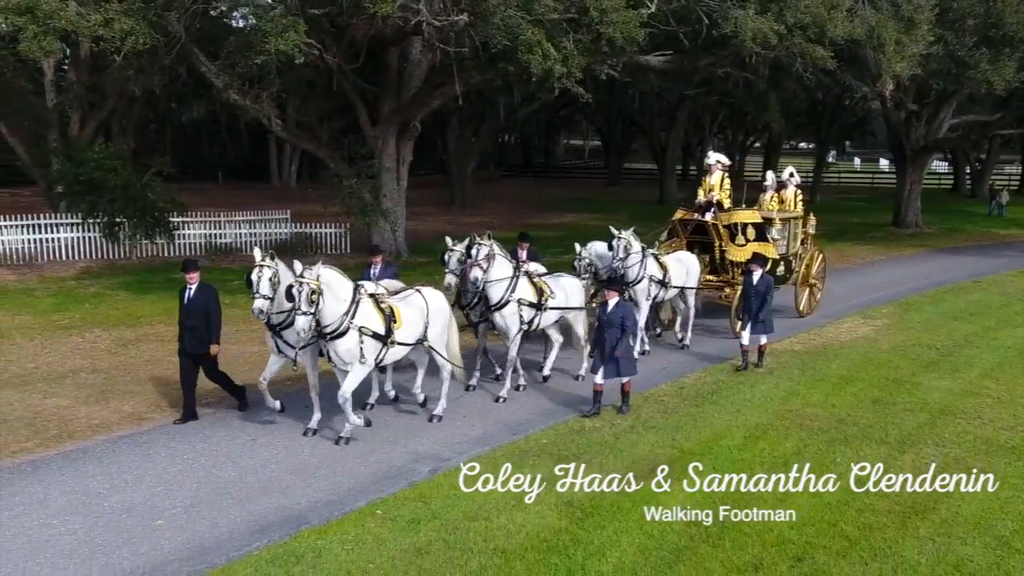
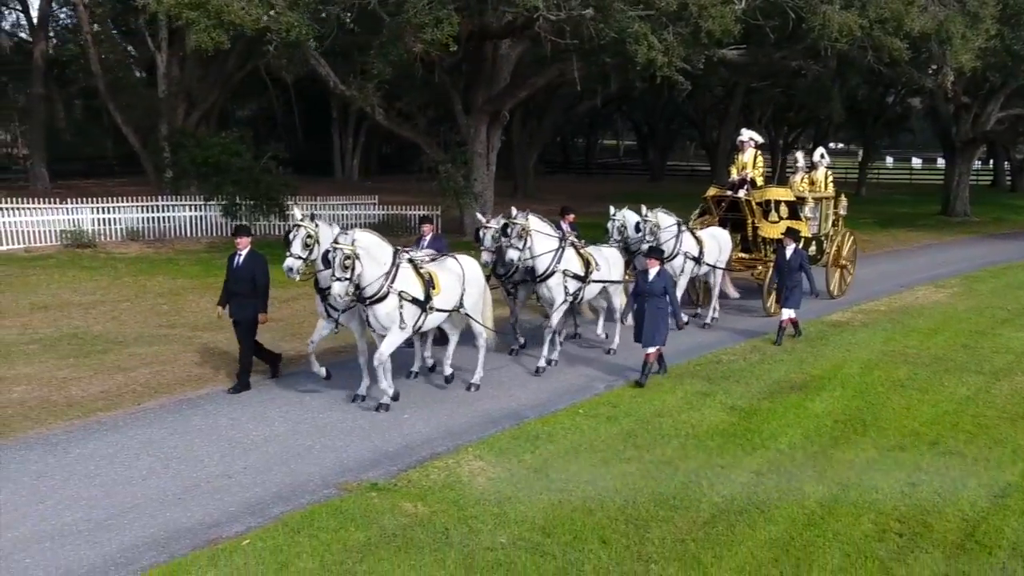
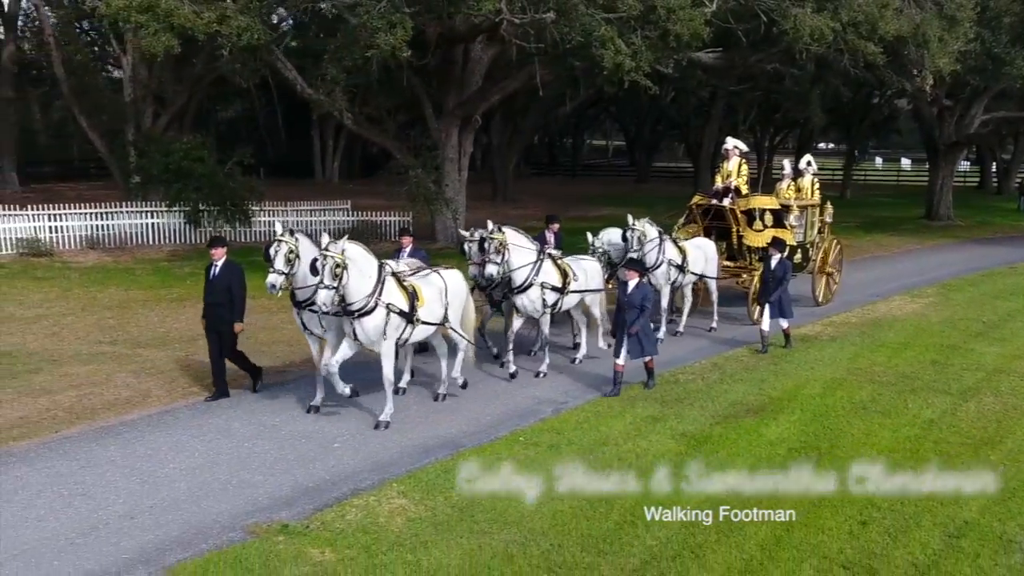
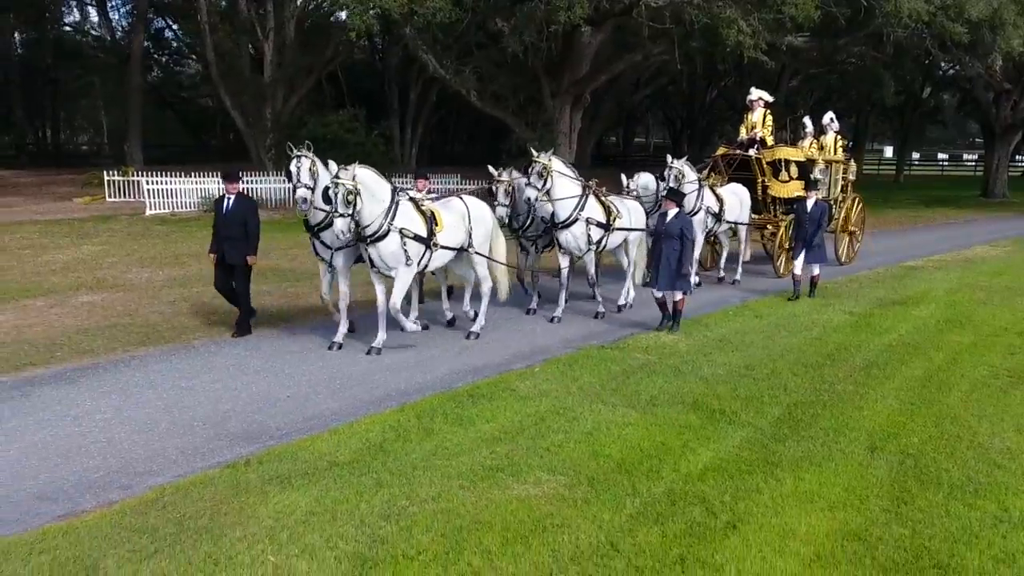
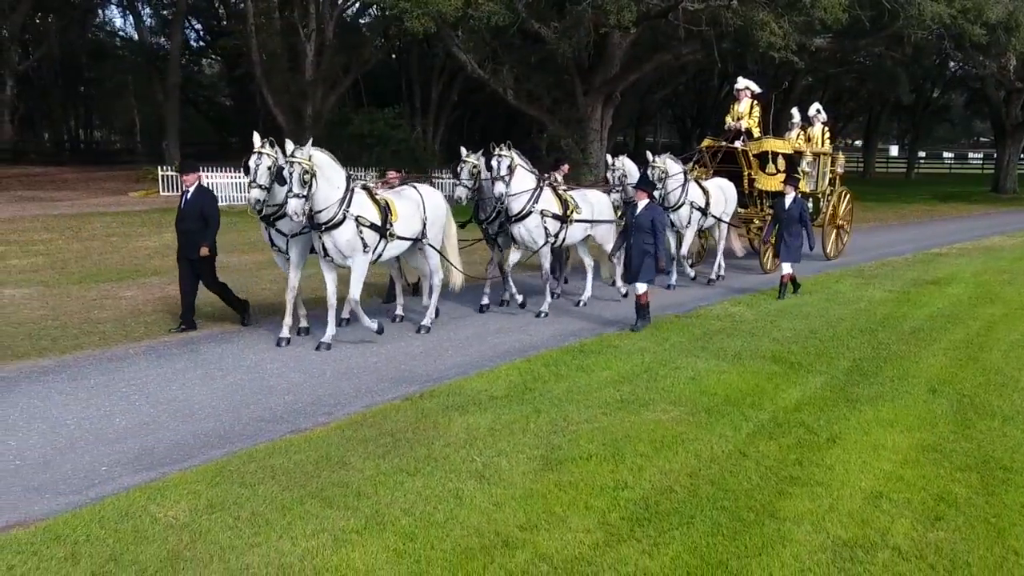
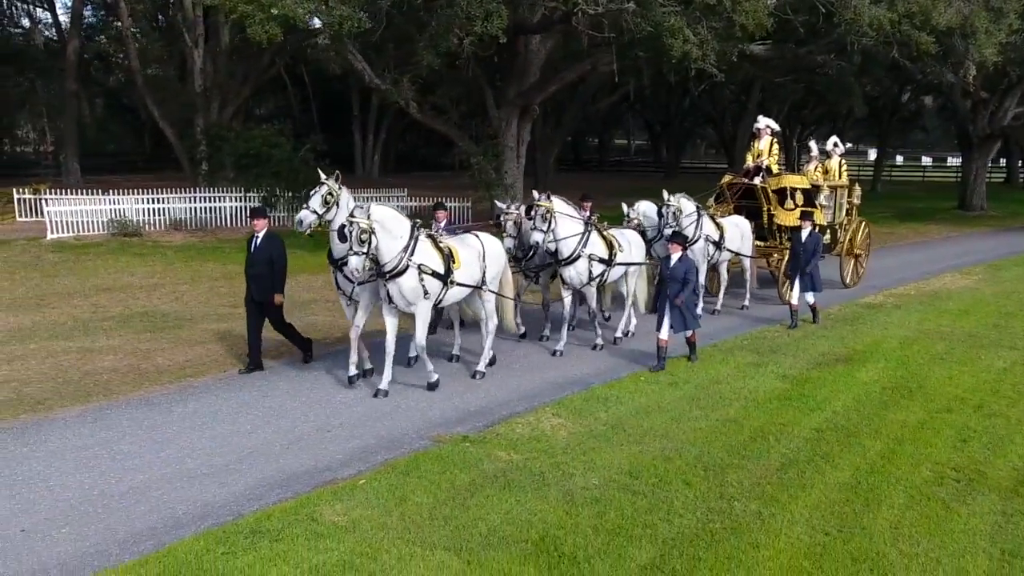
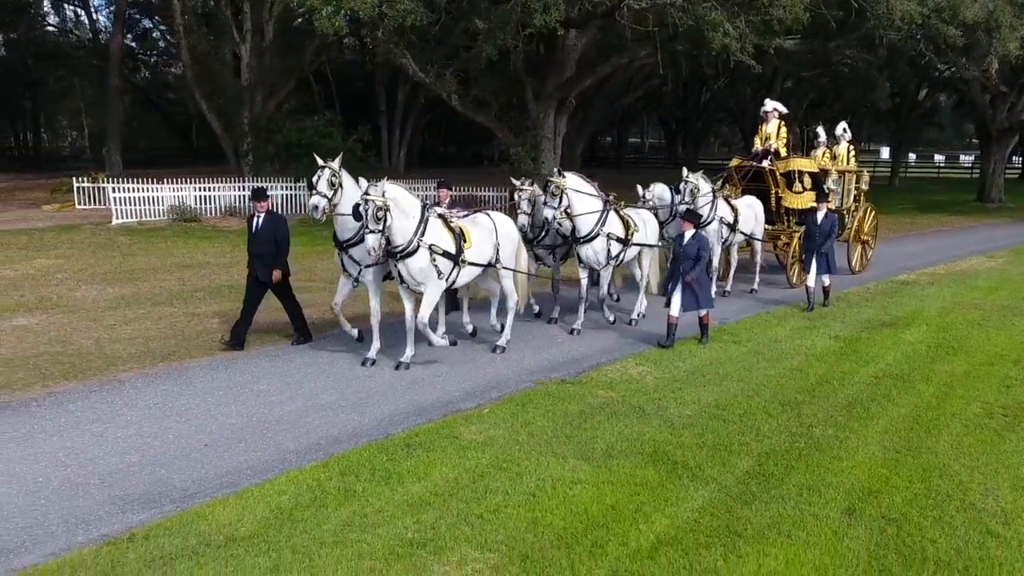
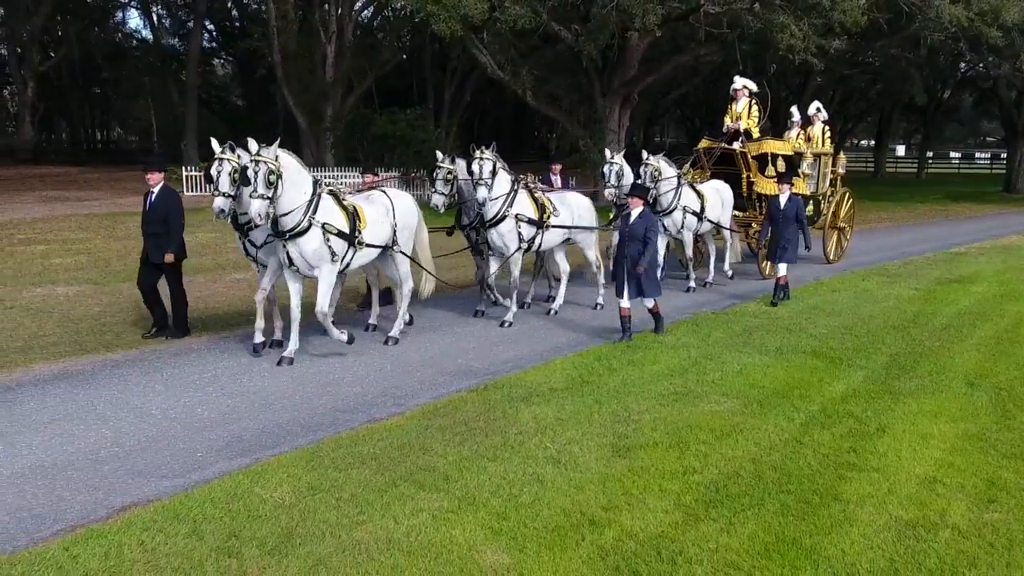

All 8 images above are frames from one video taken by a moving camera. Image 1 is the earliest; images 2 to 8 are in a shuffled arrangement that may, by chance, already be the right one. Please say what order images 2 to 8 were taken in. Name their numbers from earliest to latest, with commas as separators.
3, 2, 6, 7, 4, 5, 8
